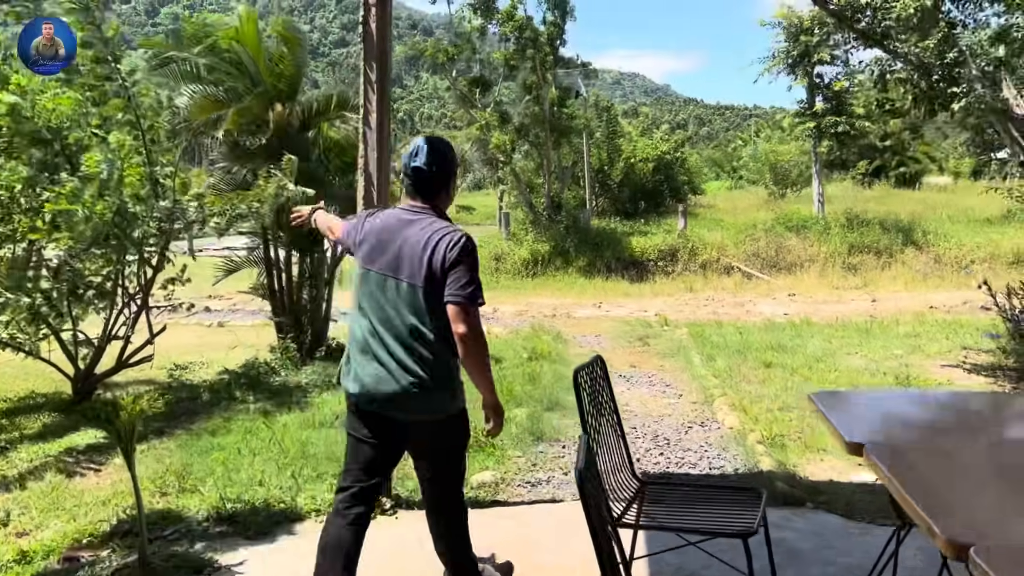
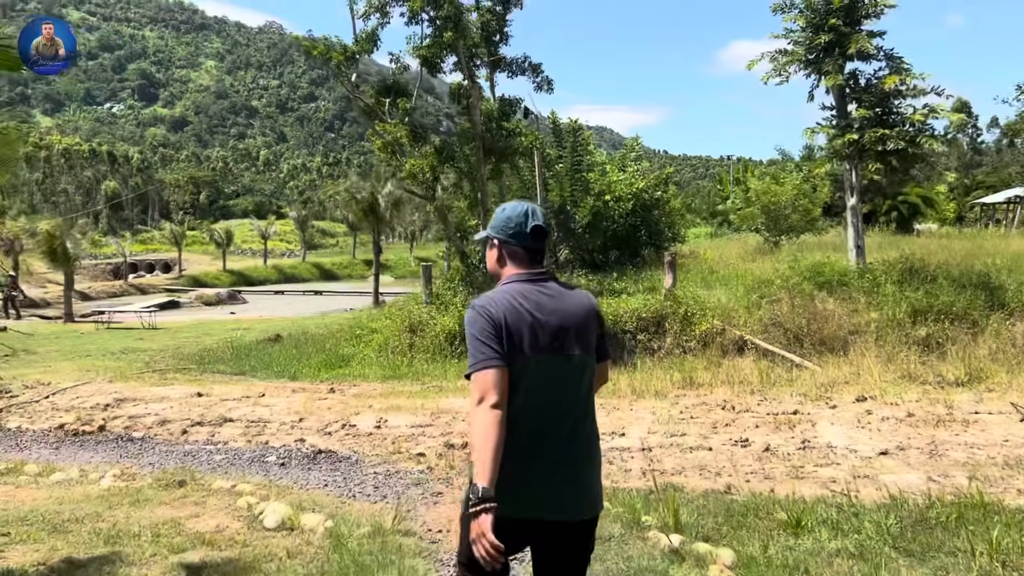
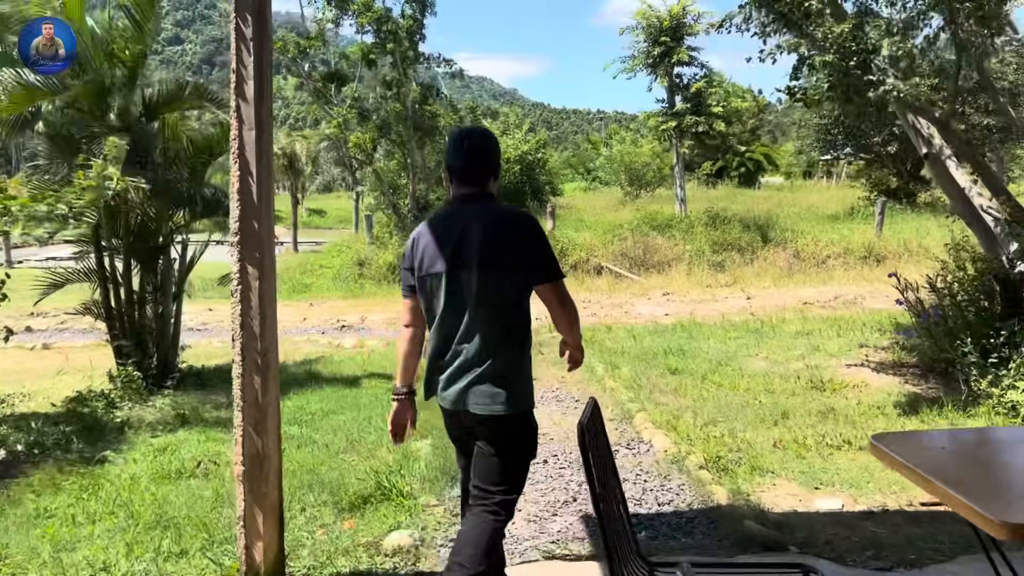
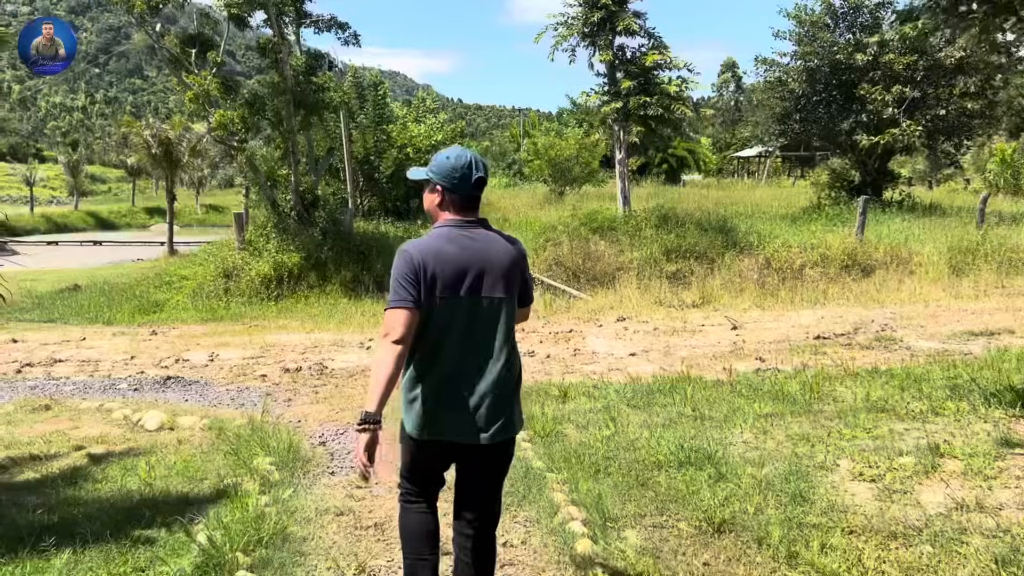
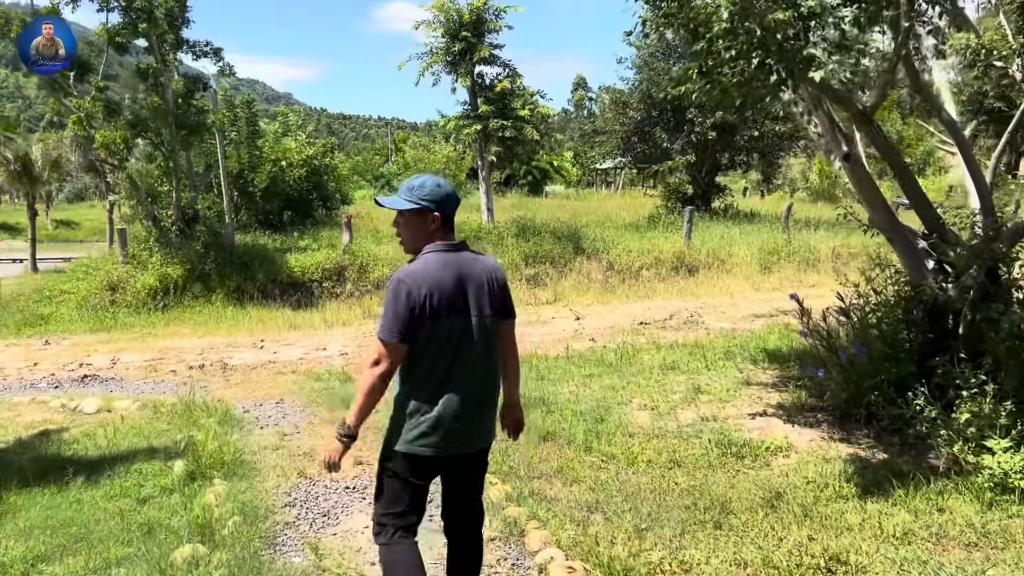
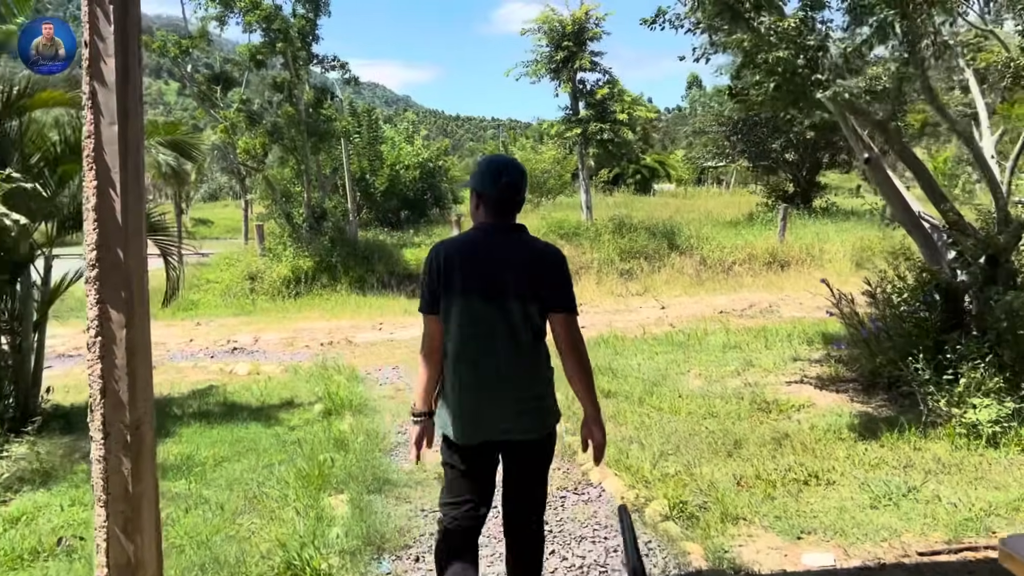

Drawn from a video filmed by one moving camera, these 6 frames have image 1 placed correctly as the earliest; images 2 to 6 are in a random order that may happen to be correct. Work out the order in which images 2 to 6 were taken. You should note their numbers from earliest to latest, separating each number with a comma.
3, 6, 5, 4, 2
